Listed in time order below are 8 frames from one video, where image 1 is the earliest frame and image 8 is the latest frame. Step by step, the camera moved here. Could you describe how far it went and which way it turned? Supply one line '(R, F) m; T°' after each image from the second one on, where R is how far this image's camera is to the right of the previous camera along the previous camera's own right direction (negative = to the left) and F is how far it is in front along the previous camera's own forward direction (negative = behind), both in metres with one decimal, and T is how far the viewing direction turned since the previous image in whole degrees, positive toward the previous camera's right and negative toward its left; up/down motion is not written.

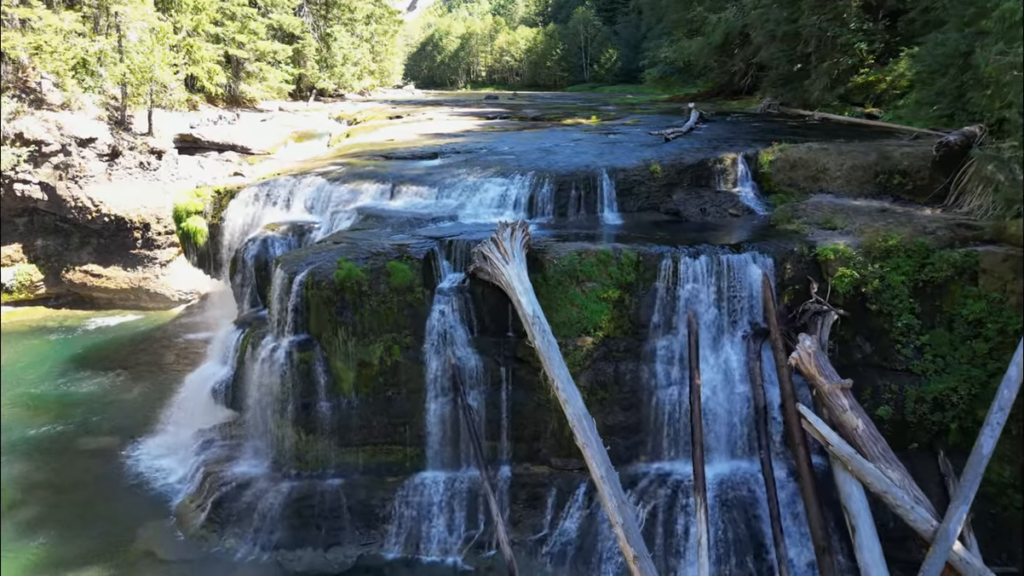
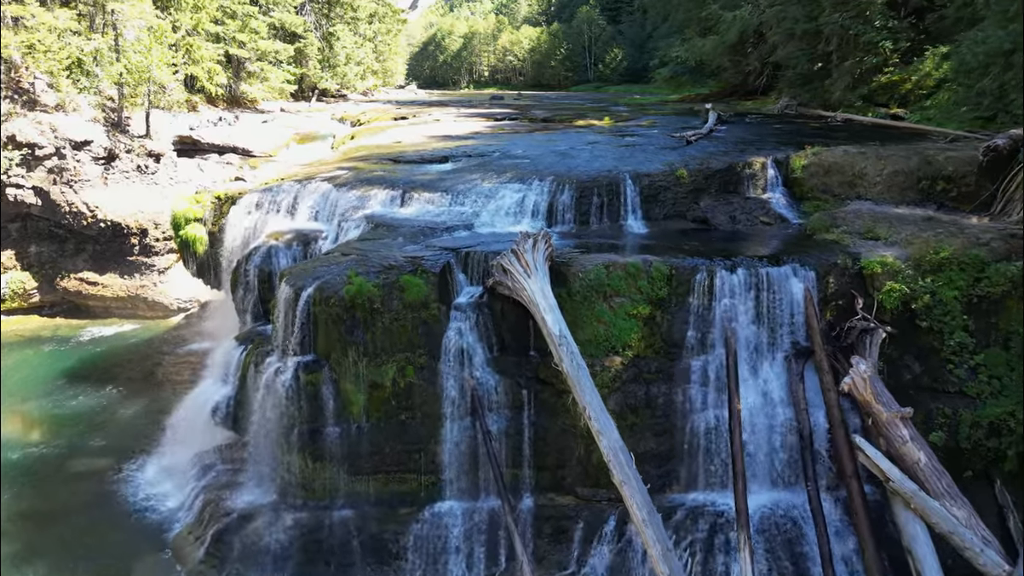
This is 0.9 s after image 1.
(-0.4, +0.6) m; 0°
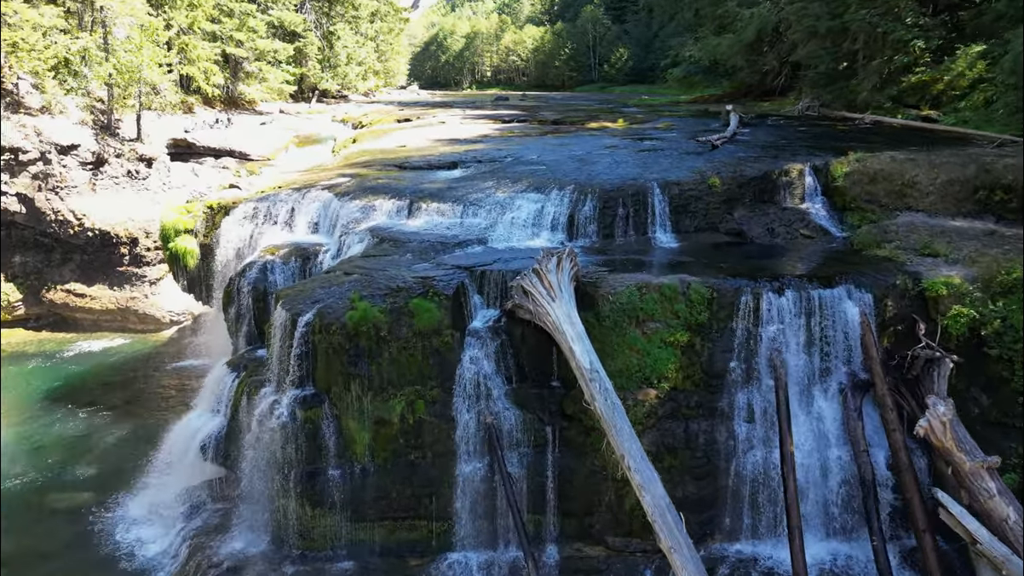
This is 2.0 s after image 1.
(-0.3, +0.9) m; 0°
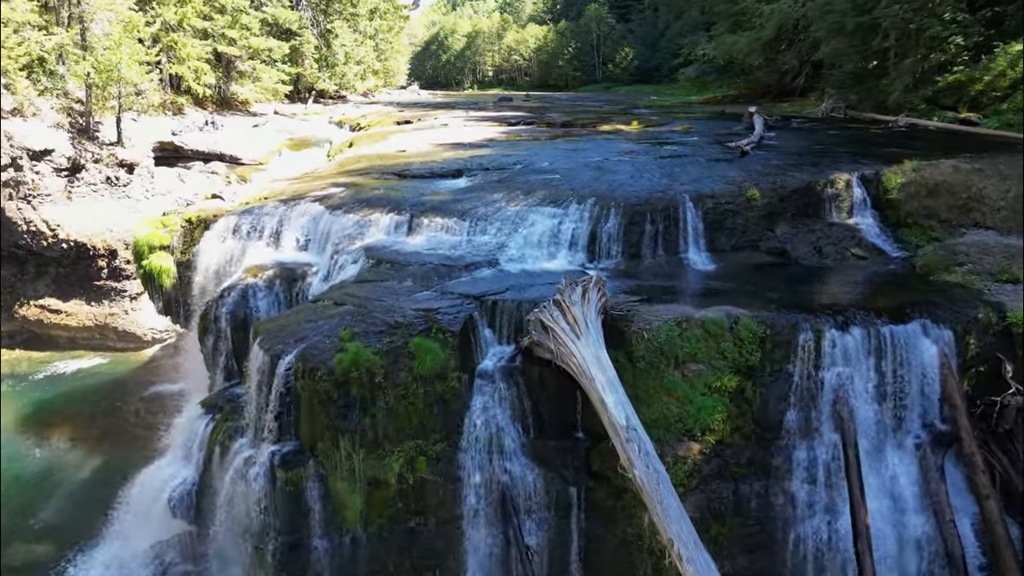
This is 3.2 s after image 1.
(-0.2, +1.1) m; 0°
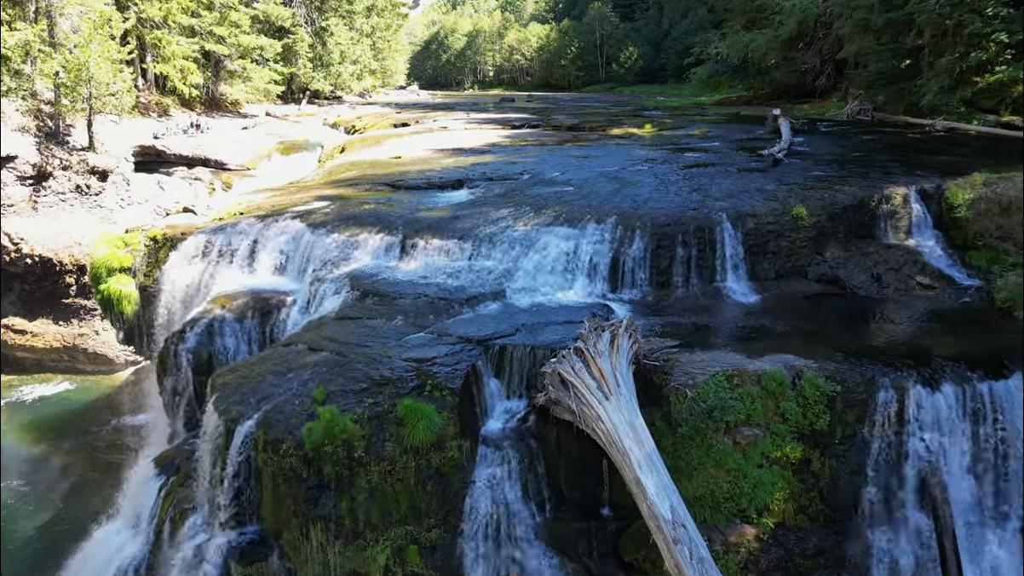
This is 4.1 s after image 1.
(-0.1, +1.2) m; 0°
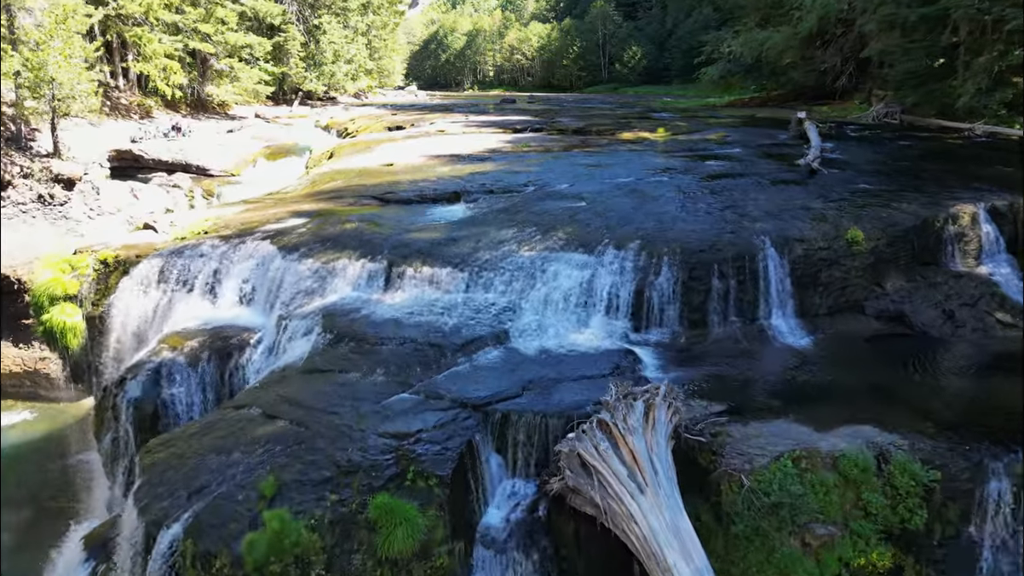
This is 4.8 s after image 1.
(-0.1, +1.2) m; 0°
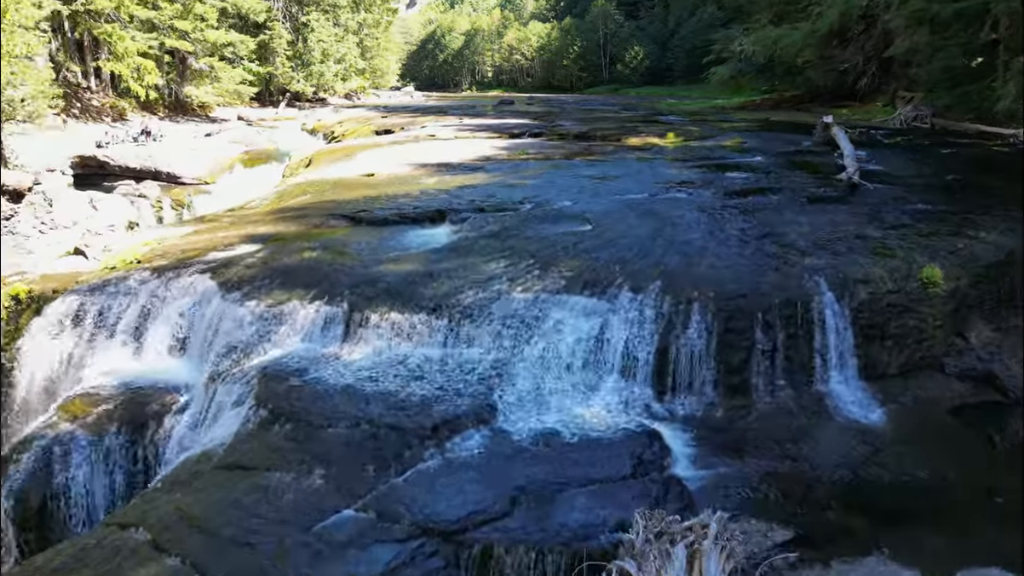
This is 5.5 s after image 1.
(+0.1, +1.3) m; 0°
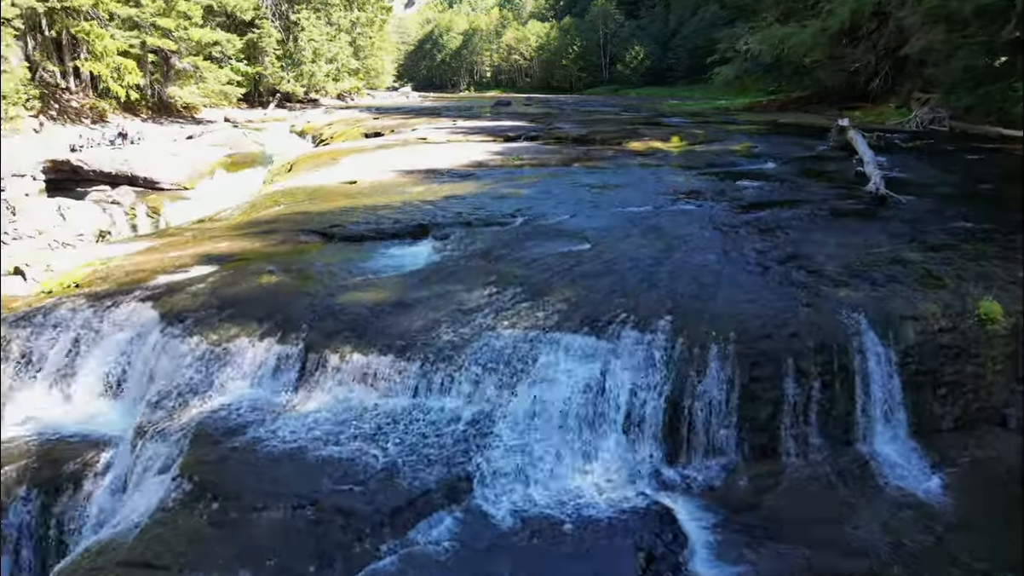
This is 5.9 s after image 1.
(+0.1, +0.8) m; 0°
